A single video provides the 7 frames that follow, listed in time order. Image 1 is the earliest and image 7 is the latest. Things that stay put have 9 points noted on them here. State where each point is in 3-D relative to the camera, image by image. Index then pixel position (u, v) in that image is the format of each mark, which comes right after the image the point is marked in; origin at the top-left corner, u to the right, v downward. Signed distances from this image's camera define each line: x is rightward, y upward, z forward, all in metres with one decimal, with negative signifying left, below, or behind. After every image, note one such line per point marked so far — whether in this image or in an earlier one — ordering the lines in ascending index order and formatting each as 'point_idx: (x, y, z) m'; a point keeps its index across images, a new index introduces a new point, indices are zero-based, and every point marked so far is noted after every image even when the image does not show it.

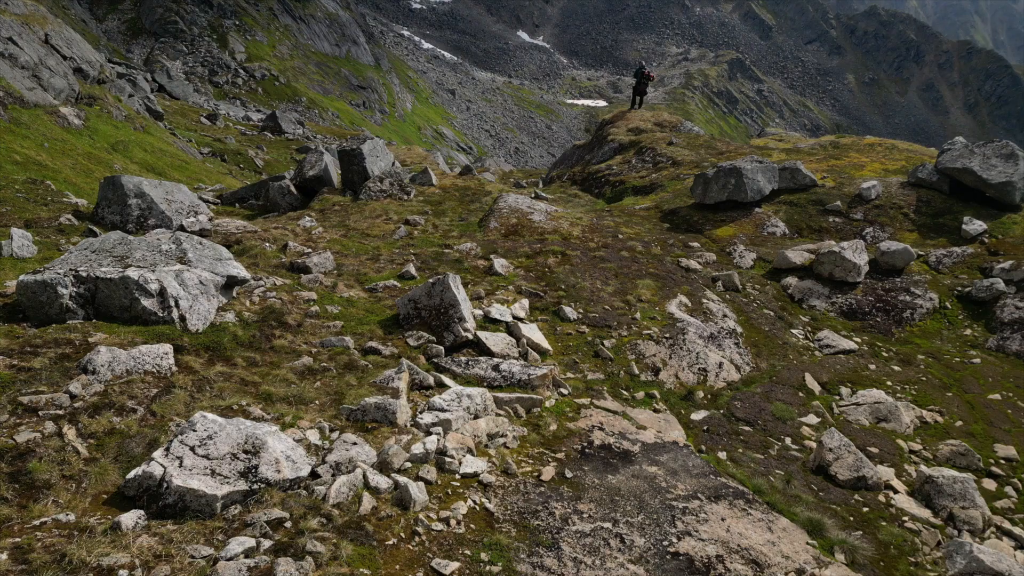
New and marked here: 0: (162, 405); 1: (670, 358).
0: (-6.2, -2.1, +12.9) m
1: (+4.3, -1.9, +19.7) m
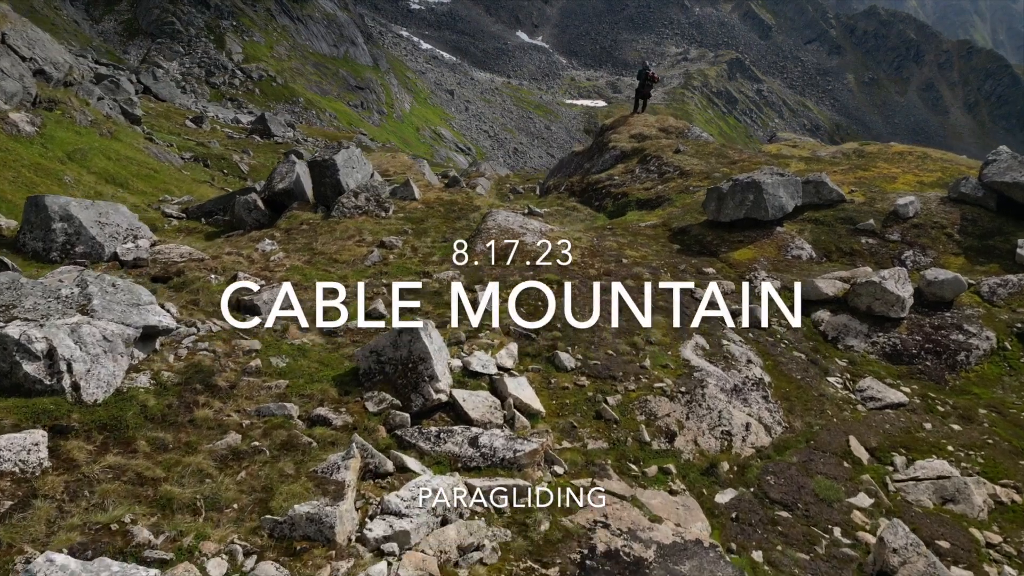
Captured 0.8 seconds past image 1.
0: (-6.6, -3.2, +9.5) m
1: (+3.9, -3.0, +16.3) m
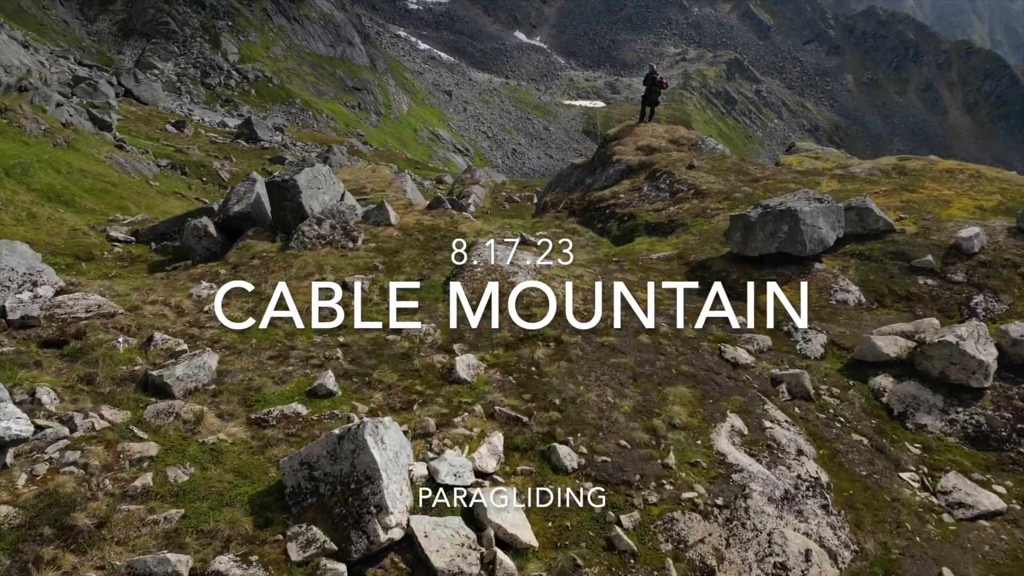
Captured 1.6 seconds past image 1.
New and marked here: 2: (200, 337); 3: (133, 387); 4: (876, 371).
0: (-6.9, -4.6, +5.4) m
1: (+3.6, -4.4, +12.2) m
2: (-7.3, -1.1, +16.8) m
3: (-7.5, -1.9, +14.4) m
4: (+8.9, -2.0, +17.5) m
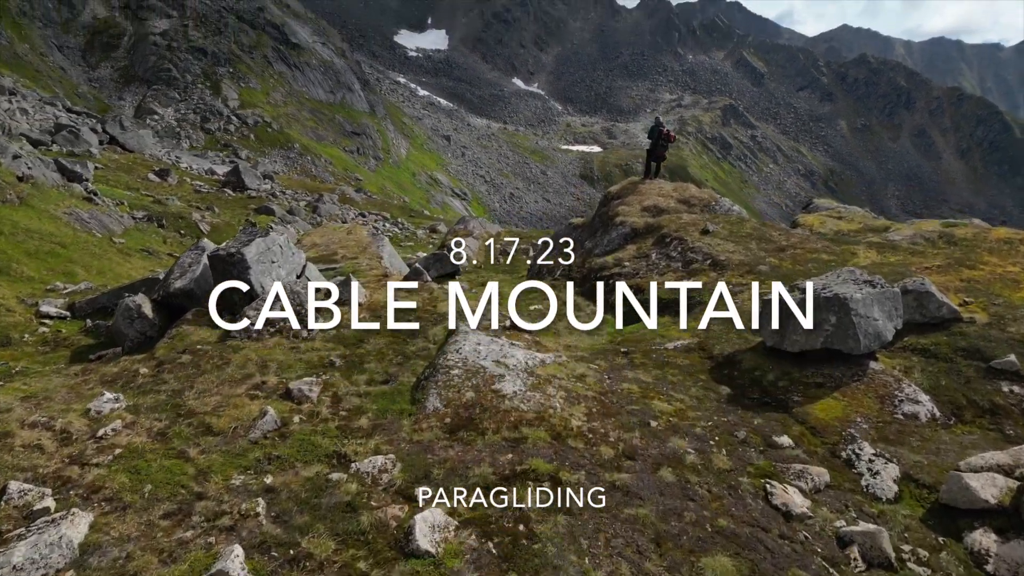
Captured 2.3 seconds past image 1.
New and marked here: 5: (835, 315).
0: (-7.2, -6.2, +1.0) m
1: (+3.3, -6.4, +7.9) m
2: (-7.6, -3.4, +12.7) m
3: (-7.9, -4.1, +10.2) m
4: (+8.5, -4.3, +13.3) m
5: (+7.9, -0.7, +17.7) m
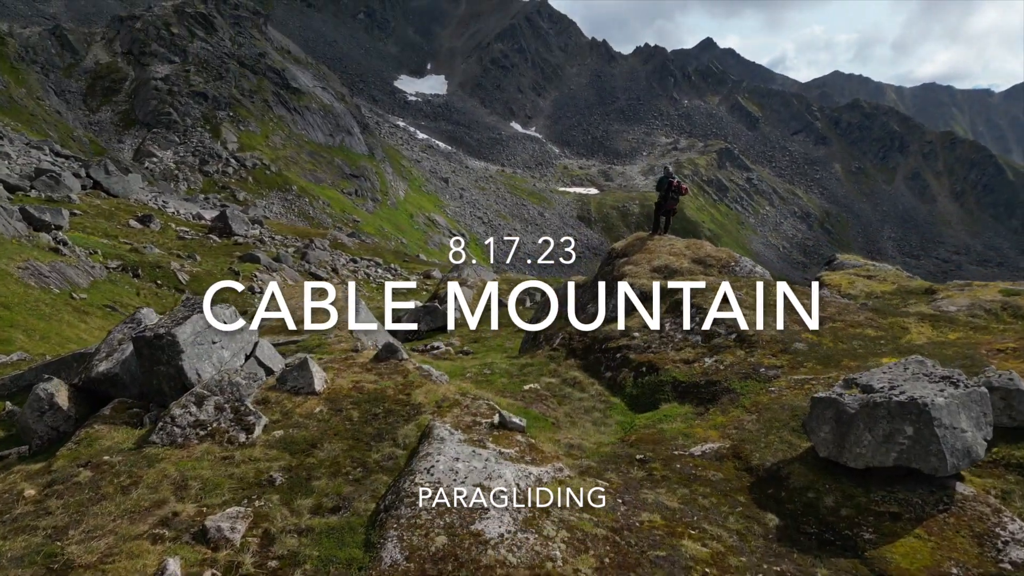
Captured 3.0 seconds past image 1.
0: (-7.4, -7.2, -3.1) m
1: (+3.1, -7.8, +3.8) m
2: (-7.9, -5.1, +8.7) m
3: (-8.1, -5.6, +6.2) m
4: (+8.3, -6.0, +9.4) m
5: (+7.7, -2.6, +13.9) m
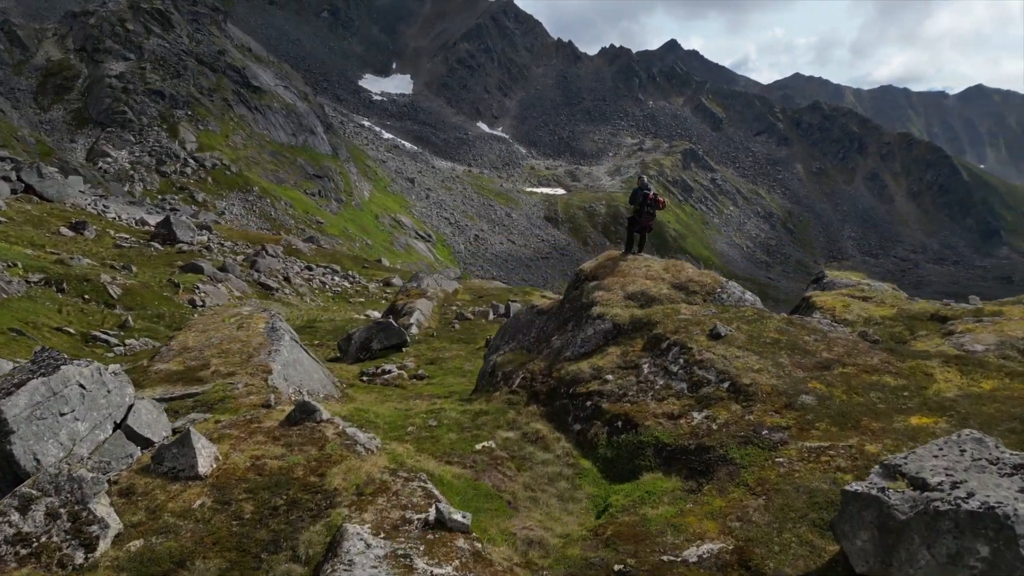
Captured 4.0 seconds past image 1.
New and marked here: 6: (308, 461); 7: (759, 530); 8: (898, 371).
0: (-7.5, -8.2, -7.4) m
1: (+2.6, -8.8, 0.0) m
2: (-8.6, -6.1, +4.4) m
3: (-8.7, -6.7, +1.8) m
4: (+7.6, -7.0, +5.8) m
5: (+6.7, -3.6, +10.2) m
6: (-4.4, -3.7, +15.5) m
7: (+4.5, -4.4, +13.3) m
8: (+9.7, -2.0, +18.2) m
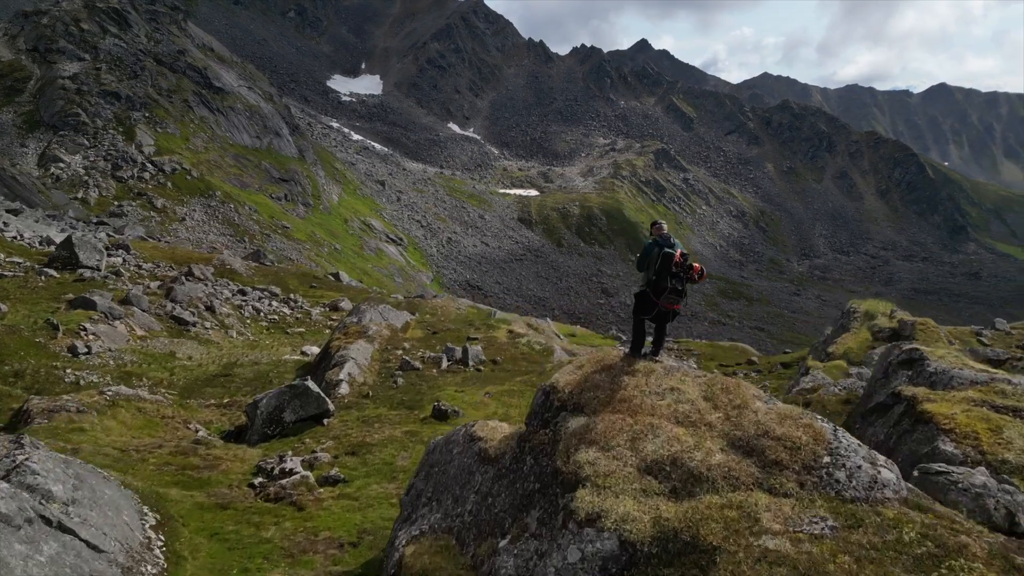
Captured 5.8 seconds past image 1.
0: (-7.9, -11.1, -19.4) m
1: (+2.0, -11.5, -11.7) m
2: (-9.4, -9.0, -7.7) m
3: (-9.4, -9.6, -10.3) m
4: (+6.7, -9.7, -5.8) m
5: (+5.6, -6.3, -1.3) m
6: (-5.6, -6.6, +3.5) m
7: (+3.4, -7.1, +1.7) m
8: (+8.3, -4.7, +6.7) m
